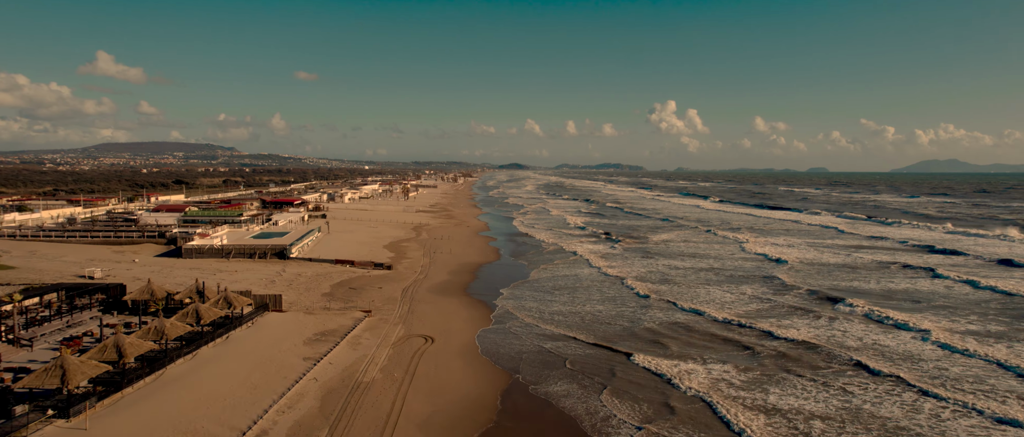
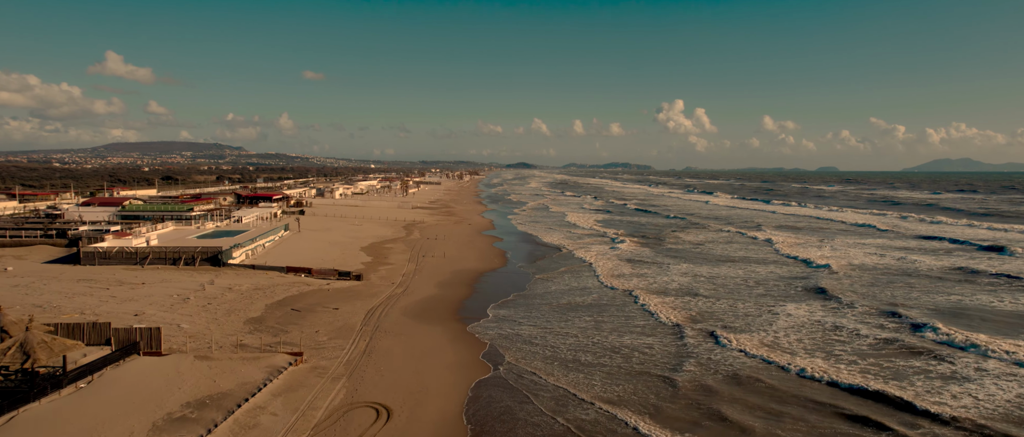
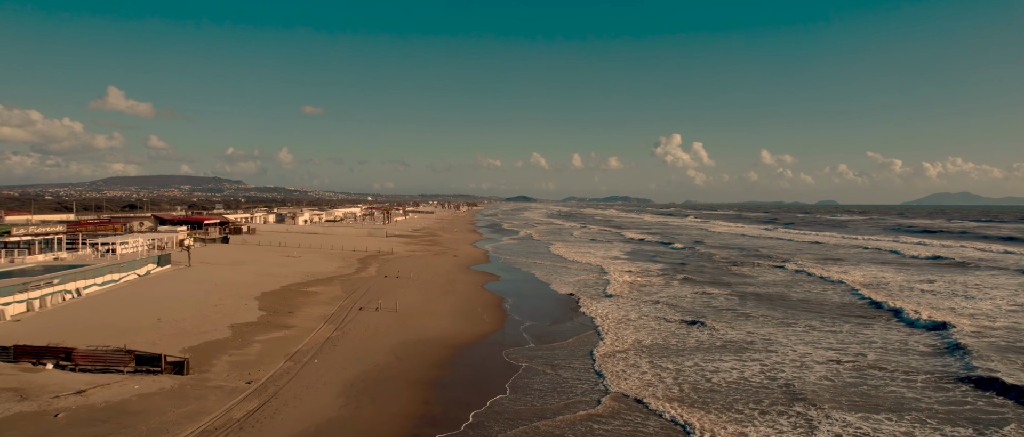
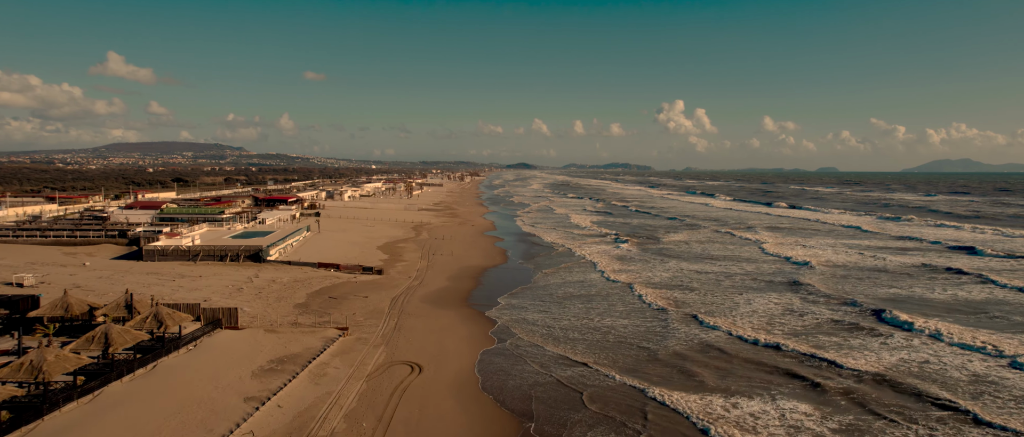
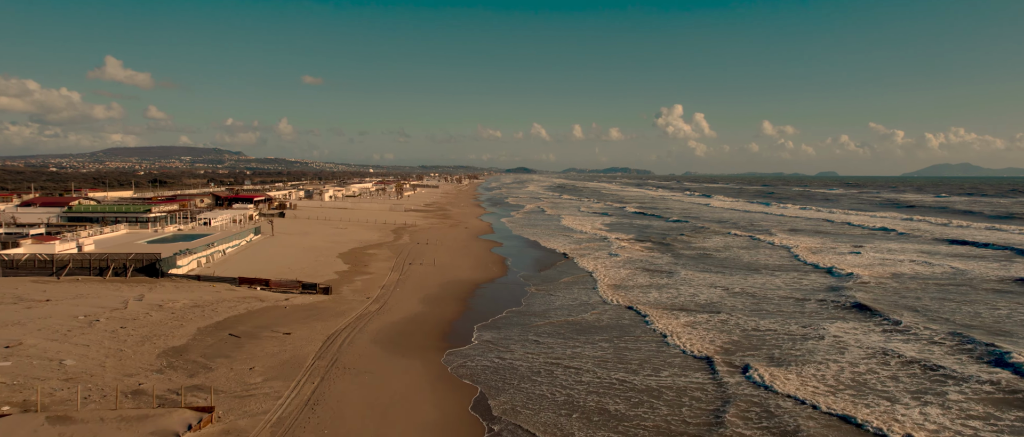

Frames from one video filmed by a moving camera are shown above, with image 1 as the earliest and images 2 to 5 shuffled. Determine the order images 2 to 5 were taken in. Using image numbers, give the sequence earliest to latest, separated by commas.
4, 2, 5, 3
